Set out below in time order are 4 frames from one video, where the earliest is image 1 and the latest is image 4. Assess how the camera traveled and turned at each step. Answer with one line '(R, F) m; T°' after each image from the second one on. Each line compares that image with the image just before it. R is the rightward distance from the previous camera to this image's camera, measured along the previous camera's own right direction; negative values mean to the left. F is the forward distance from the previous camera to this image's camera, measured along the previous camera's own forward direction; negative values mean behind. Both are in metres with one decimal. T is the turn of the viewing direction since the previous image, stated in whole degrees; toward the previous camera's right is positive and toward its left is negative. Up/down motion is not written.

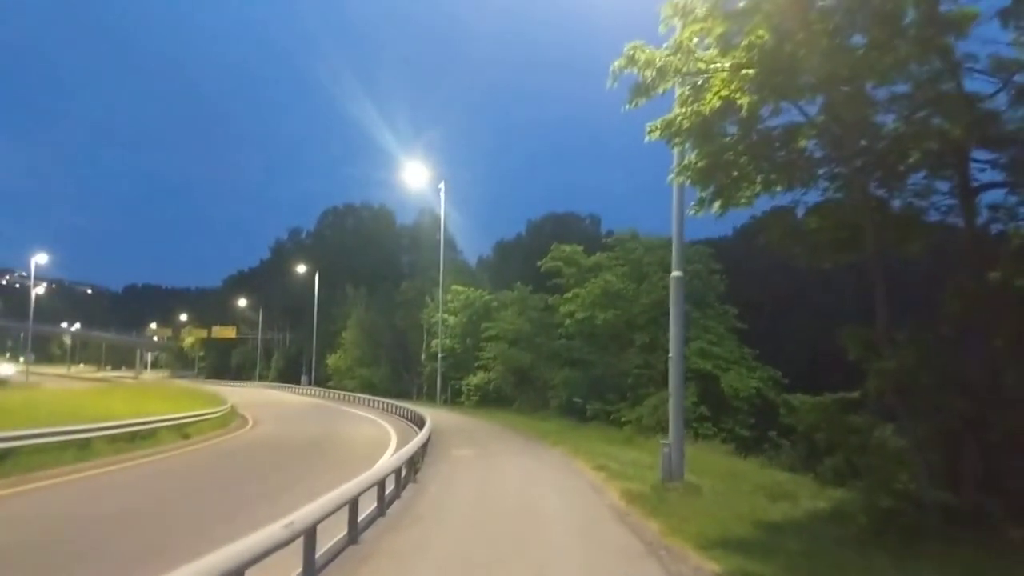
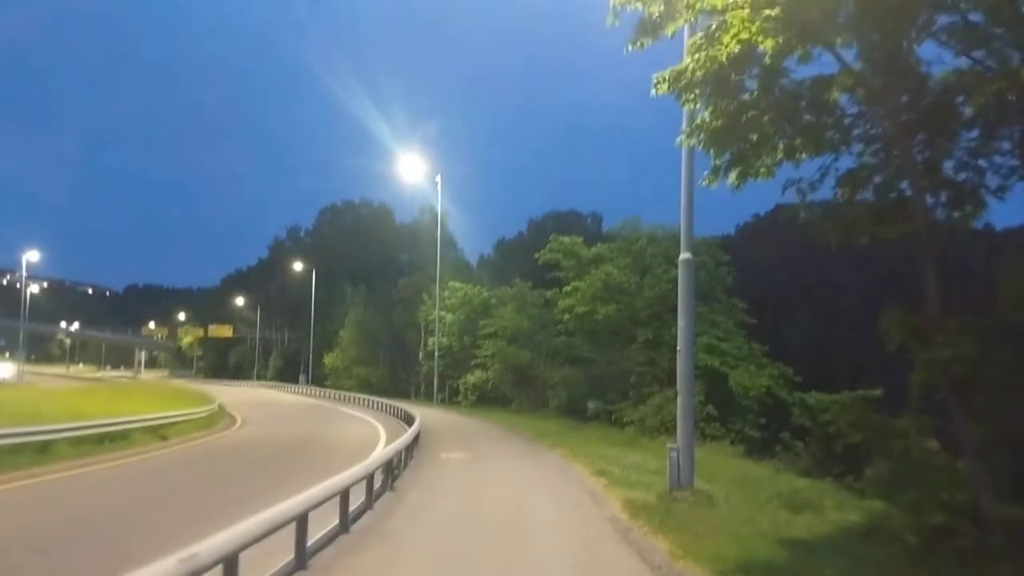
(+0.2, +2.0) m; 0°
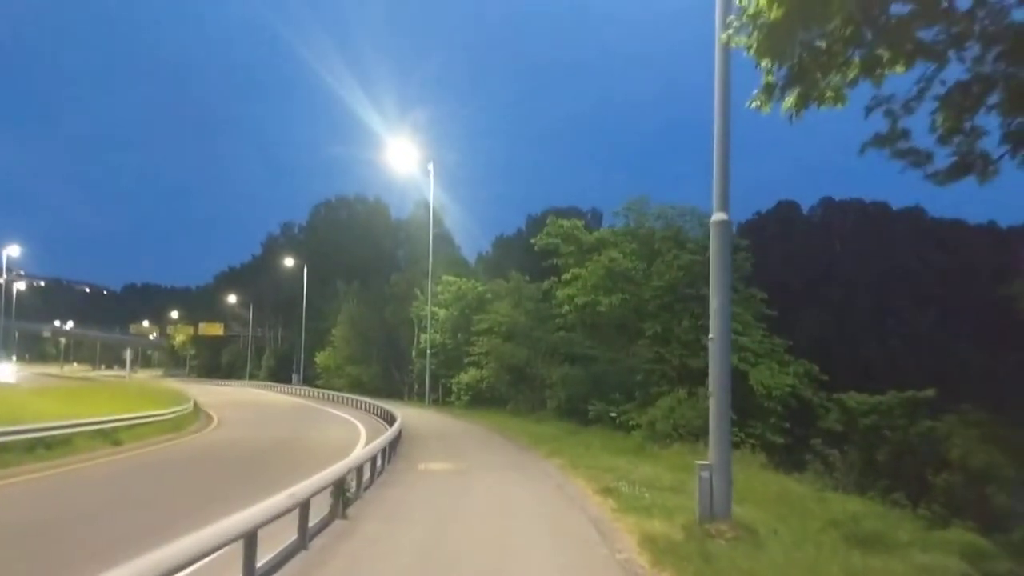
(+0.2, +3.6) m; 0°
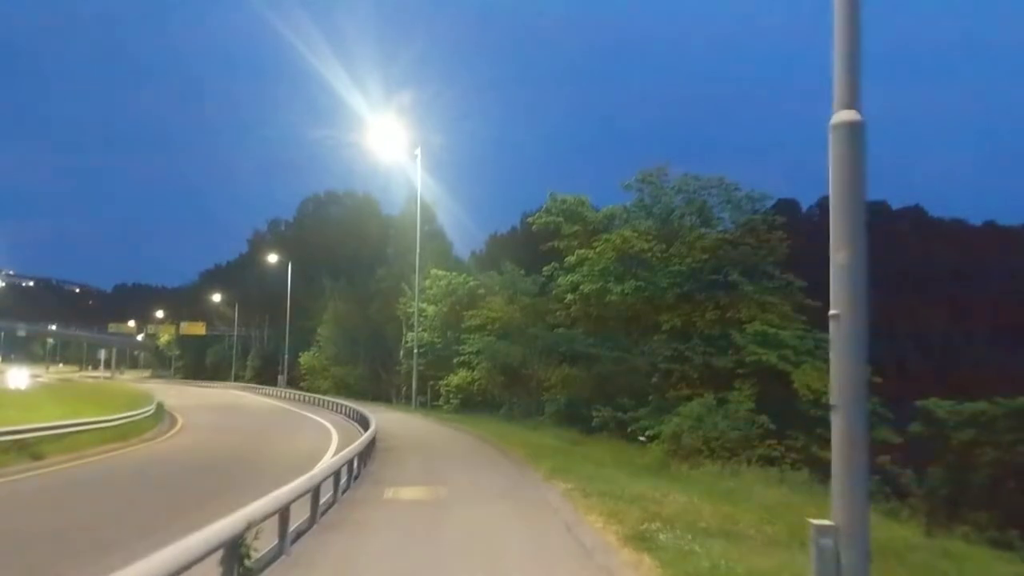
(0.0, +4.8) m; 0°
